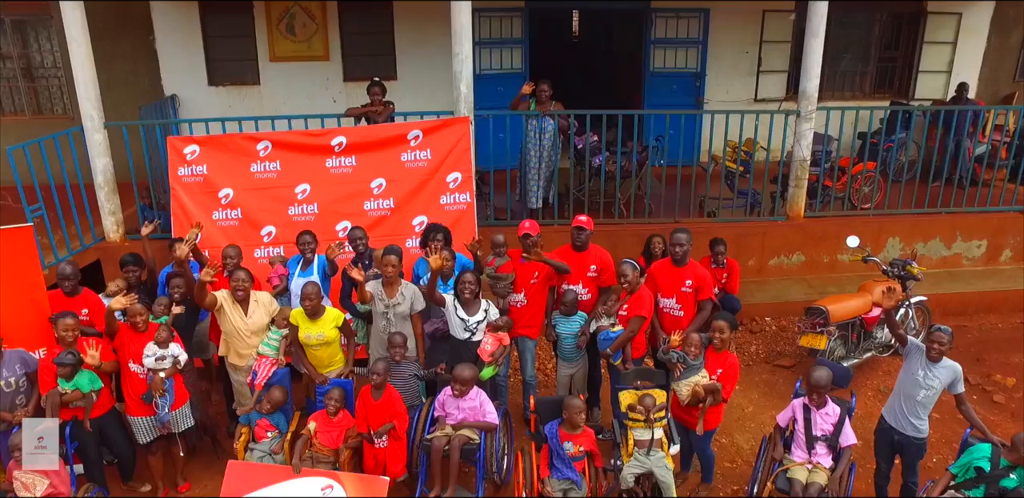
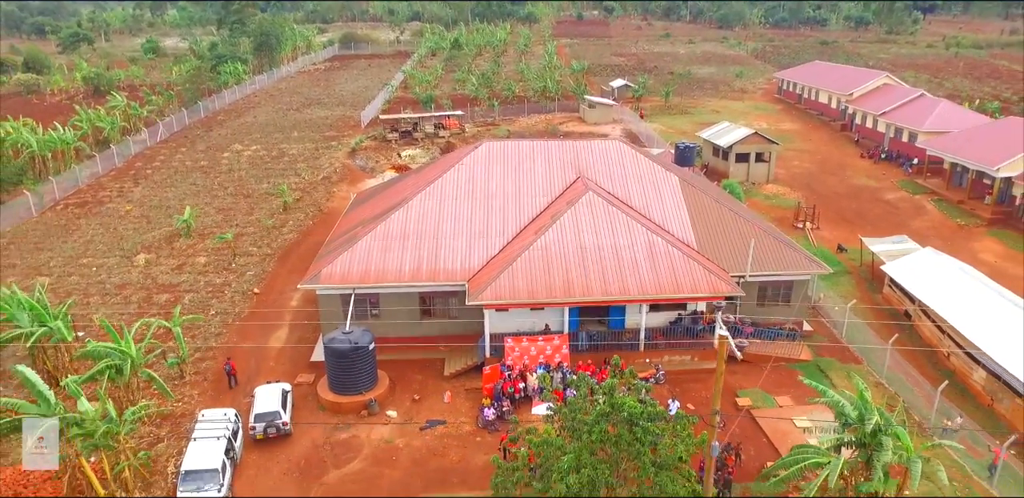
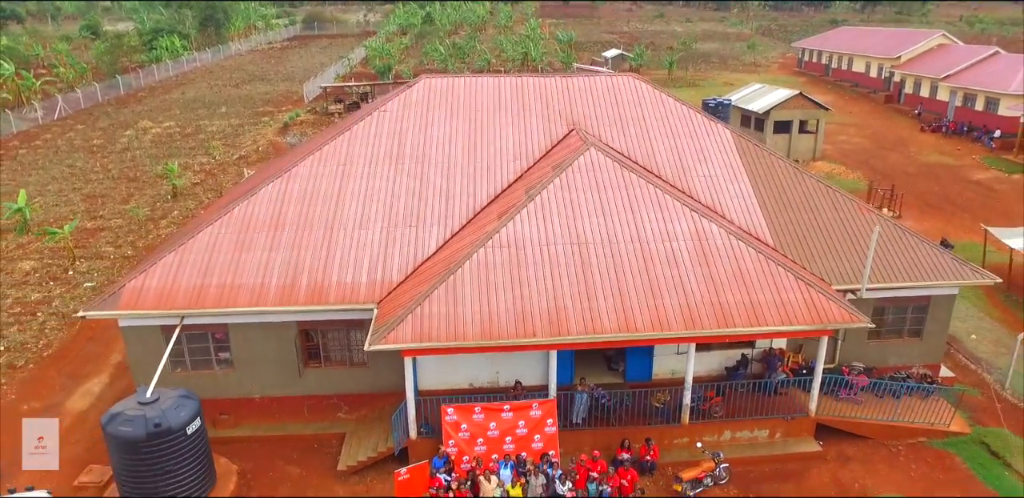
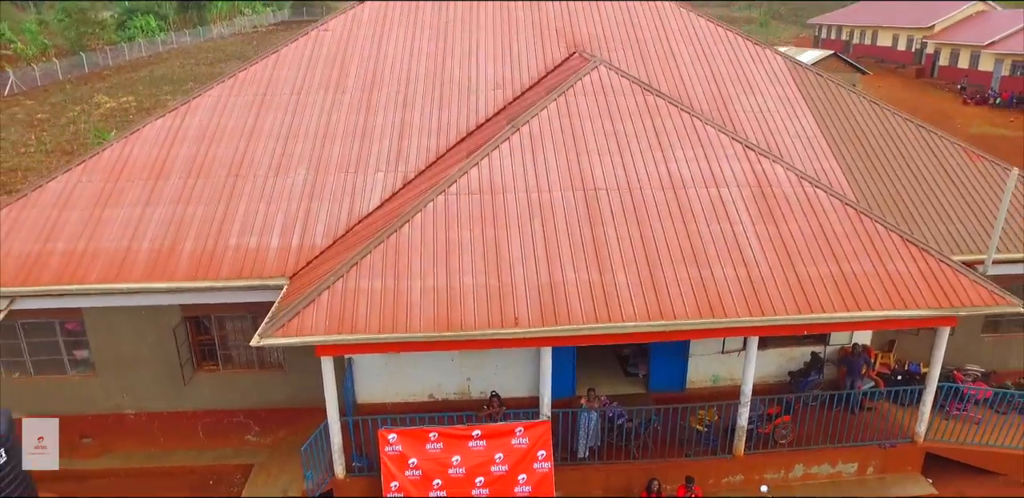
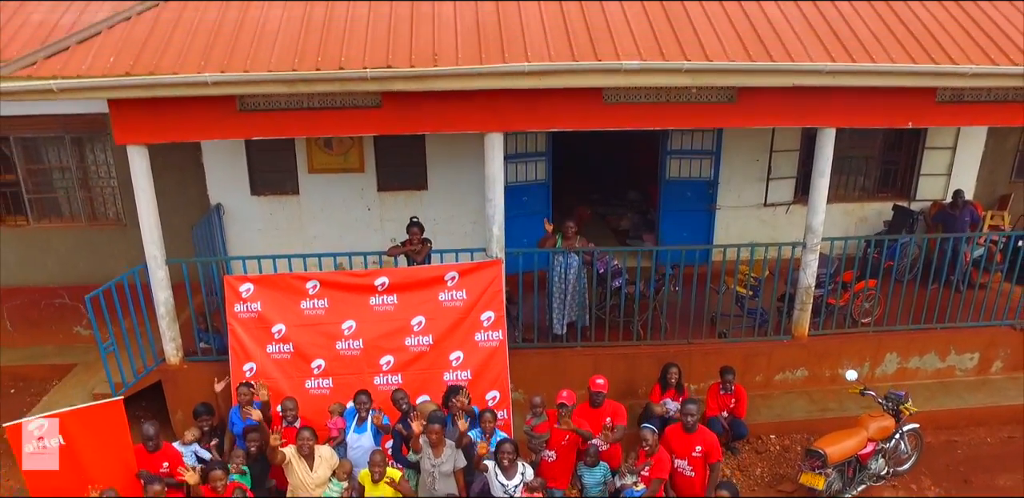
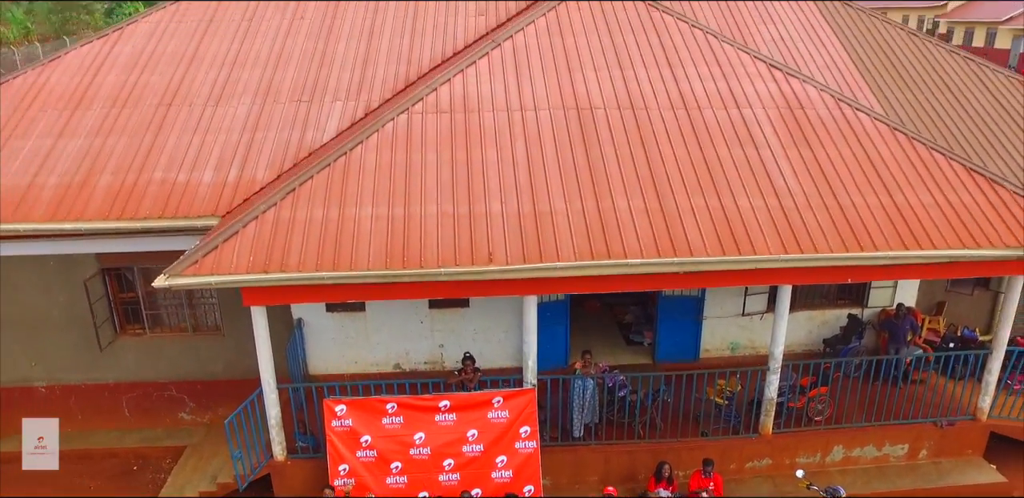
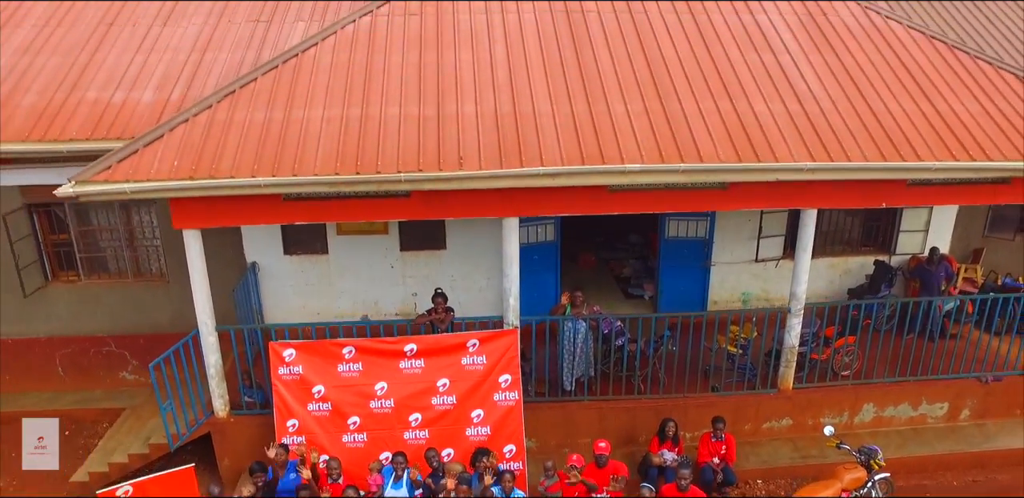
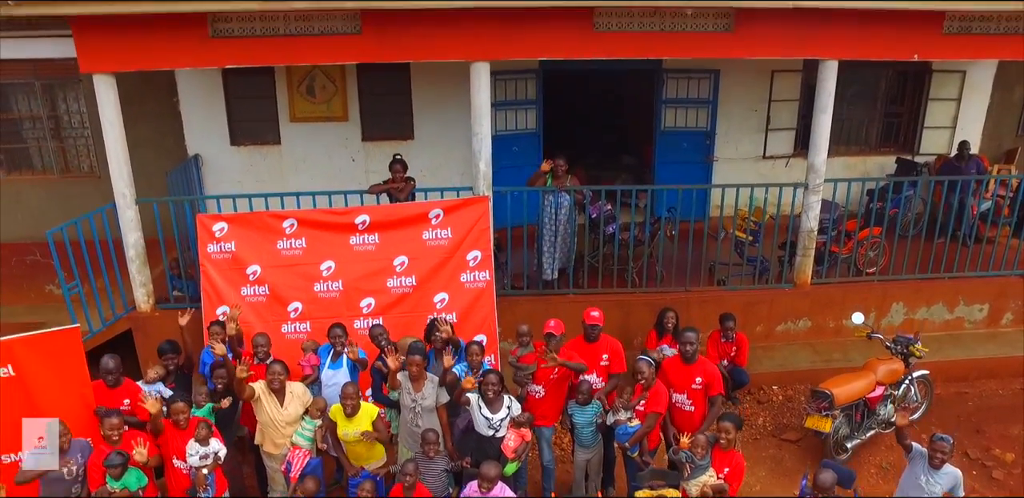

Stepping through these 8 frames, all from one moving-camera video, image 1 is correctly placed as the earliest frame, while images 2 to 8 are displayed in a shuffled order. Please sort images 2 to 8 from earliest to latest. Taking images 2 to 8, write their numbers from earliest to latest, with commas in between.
8, 5, 7, 6, 4, 3, 2
